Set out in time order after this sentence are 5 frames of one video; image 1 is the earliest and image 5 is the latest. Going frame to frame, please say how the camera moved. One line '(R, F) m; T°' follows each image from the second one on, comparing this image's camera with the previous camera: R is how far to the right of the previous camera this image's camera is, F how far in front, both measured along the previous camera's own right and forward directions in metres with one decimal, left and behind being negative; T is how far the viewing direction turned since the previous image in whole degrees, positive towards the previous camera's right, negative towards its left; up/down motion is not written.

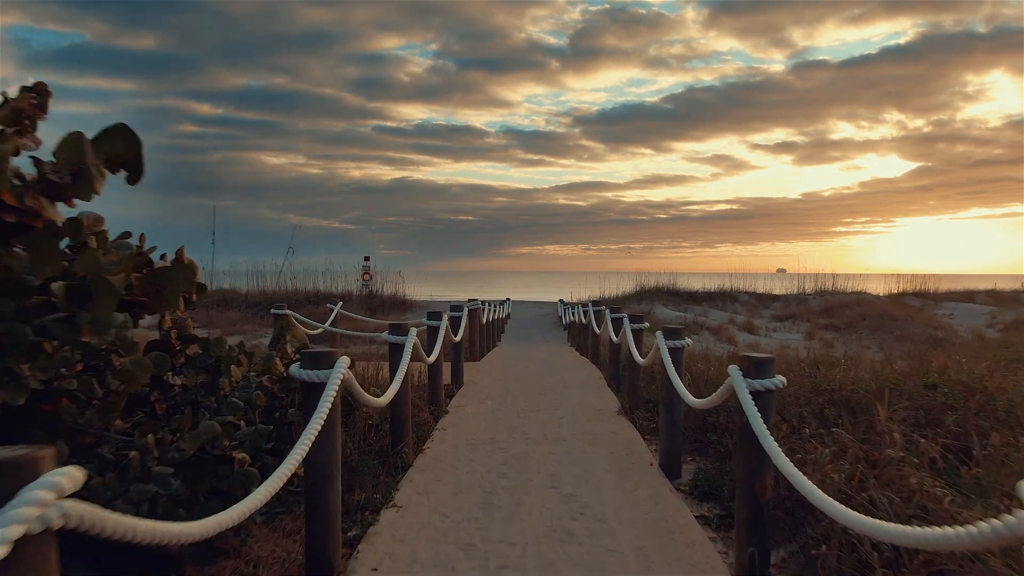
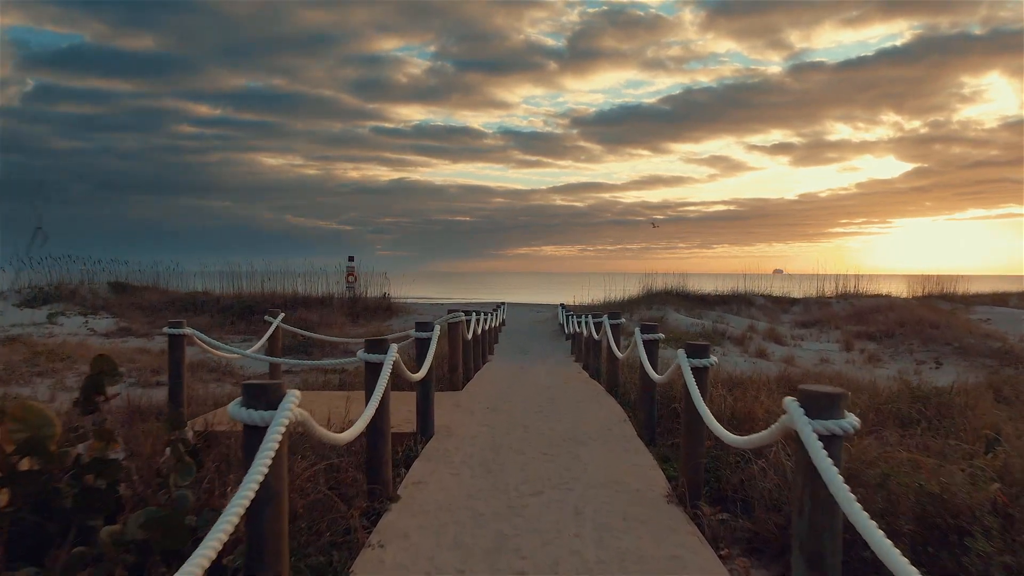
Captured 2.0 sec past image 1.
(+0.1, +2.2) m; 0°
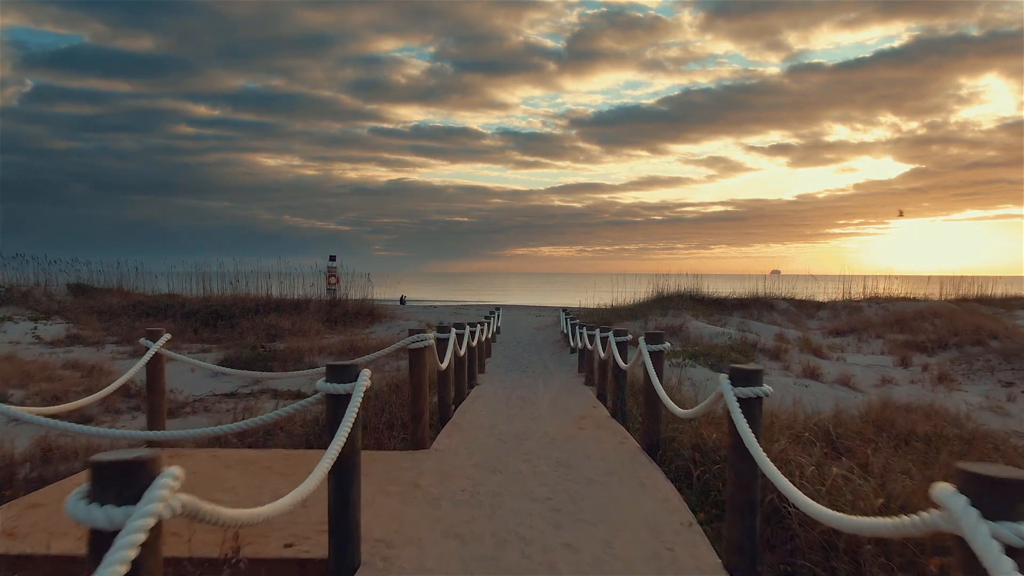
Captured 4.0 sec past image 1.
(+0.1, +2.4) m; 0°
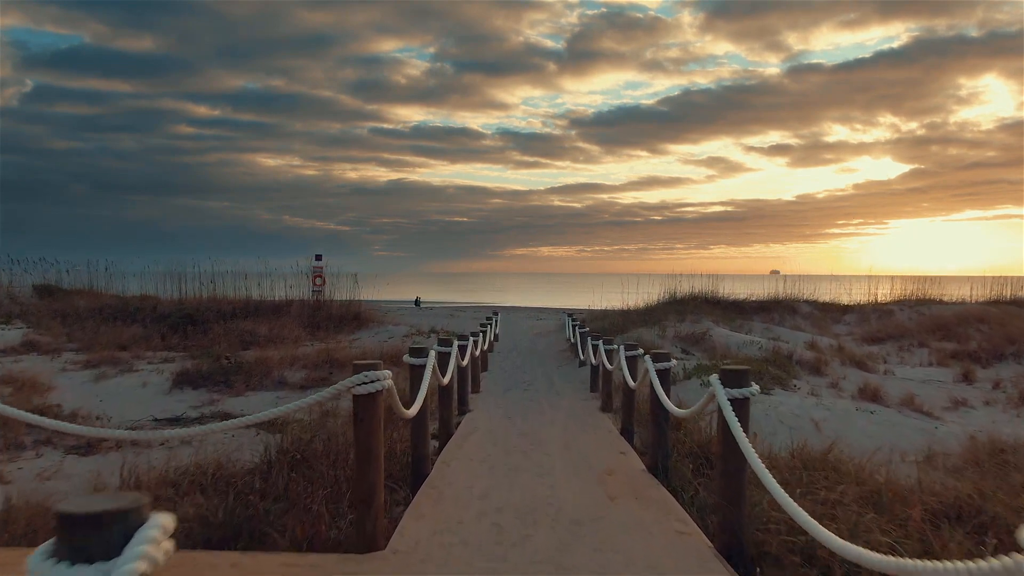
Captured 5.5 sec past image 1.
(0.0, +1.8) m; 0°
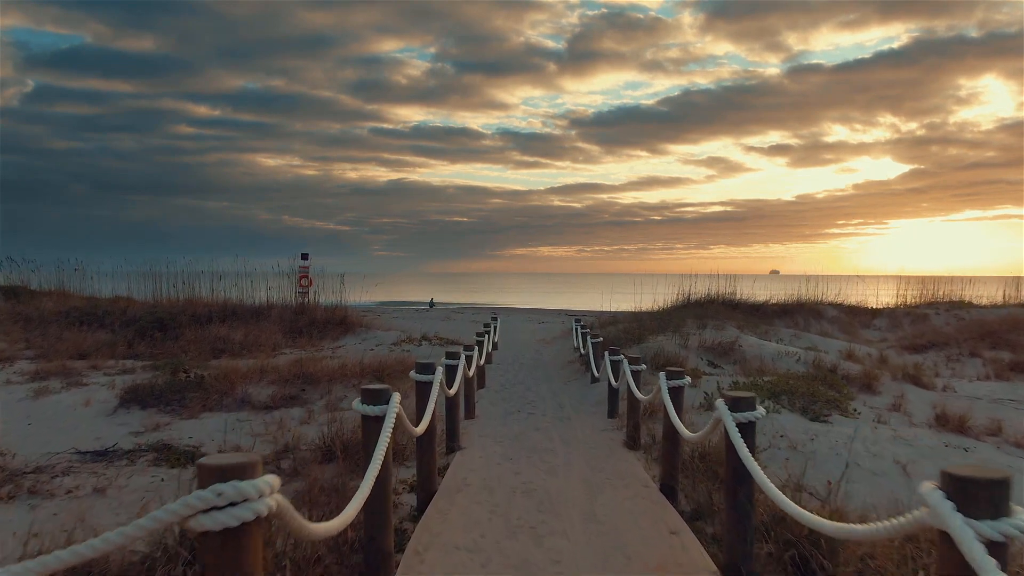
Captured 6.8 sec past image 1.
(0.0, +1.7) m; 0°
